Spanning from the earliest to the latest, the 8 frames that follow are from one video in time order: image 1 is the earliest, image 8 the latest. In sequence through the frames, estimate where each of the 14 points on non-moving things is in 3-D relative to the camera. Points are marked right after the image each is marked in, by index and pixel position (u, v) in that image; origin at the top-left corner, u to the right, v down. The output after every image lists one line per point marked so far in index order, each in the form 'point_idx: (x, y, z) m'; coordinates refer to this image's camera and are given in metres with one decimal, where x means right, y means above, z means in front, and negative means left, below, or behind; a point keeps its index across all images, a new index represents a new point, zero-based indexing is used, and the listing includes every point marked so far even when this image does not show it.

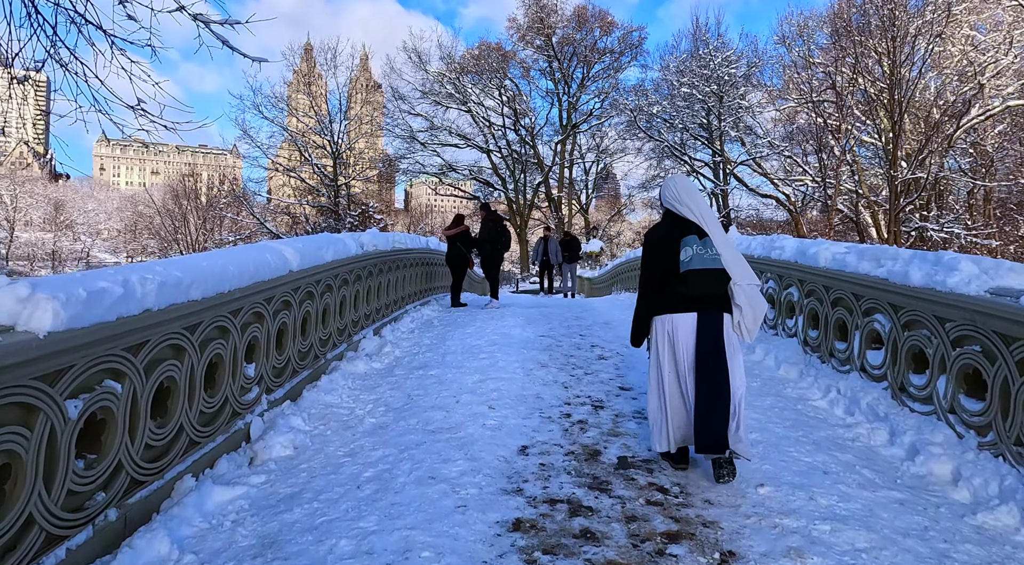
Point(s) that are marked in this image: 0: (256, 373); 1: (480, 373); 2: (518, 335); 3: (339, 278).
0: (-1.5, -0.5, +3.8) m
1: (-0.2, -0.7, +5.0) m
2: (+0.1, -0.5, +6.7) m
3: (-1.5, 0.0, +5.5) m
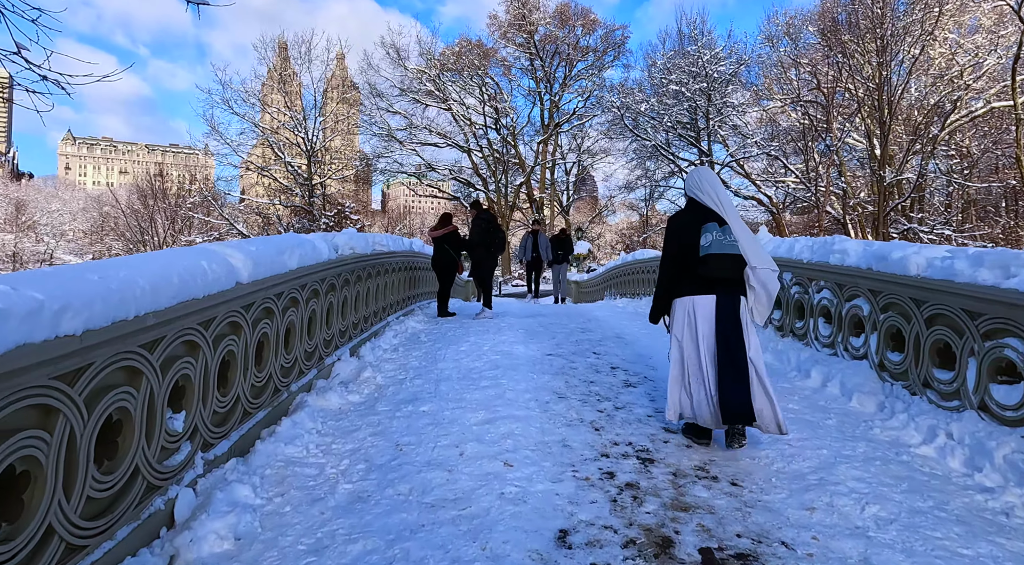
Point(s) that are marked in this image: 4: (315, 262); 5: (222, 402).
0: (-1.4, -0.6, +2.8) m
1: (-0.2, -0.8, +4.0) m
2: (+0.1, -0.6, +5.7) m
3: (-1.4, 0.0, +4.5) m
4: (-1.4, +0.1, +4.5) m
5: (-1.4, -0.6, +3.2) m
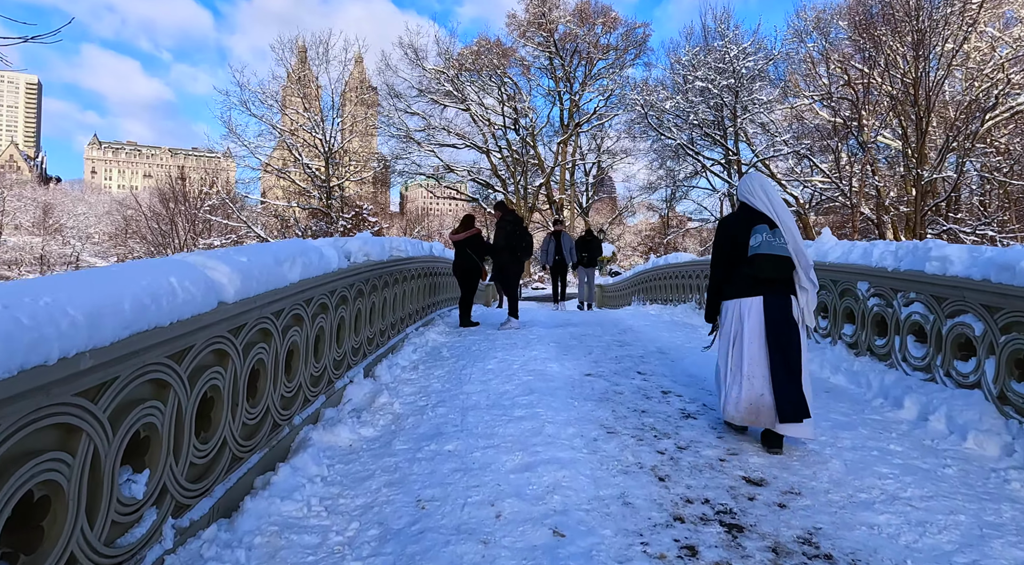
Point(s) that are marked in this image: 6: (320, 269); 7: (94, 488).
0: (-1.2, -0.7, +2.2) m
1: (+0.1, -0.9, +3.3) m
2: (+0.3, -0.7, +5.1) m
3: (-1.2, -0.1, +3.9) m
4: (-1.2, +0.1, +3.9) m
5: (-1.2, -0.7, +2.5) m
6: (-1.2, +0.1, +3.9) m
7: (-1.2, -0.6, +1.9) m
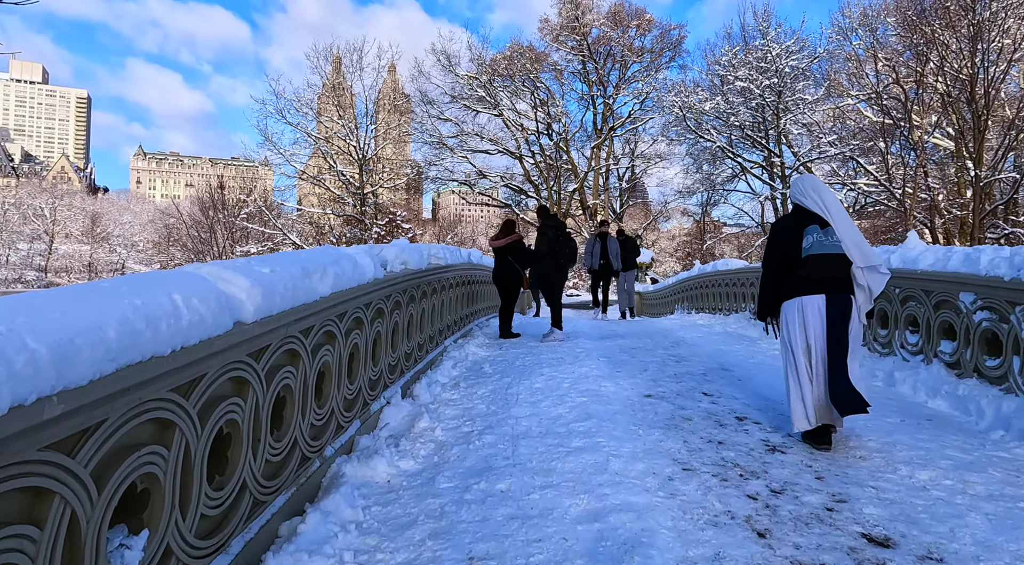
0: (-1.0, -0.8, +1.7) m
1: (+0.3, -0.9, +2.8) m
2: (+0.7, -0.8, +4.6) m
3: (-0.9, -0.2, +3.5) m
4: (-0.8, 0.0, +3.5) m
5: (-1.0, -0.7, +2.1) m
6: (-0.9, 0.0, +3.5) m
7: (-1.0, -0.7, +1.5) m
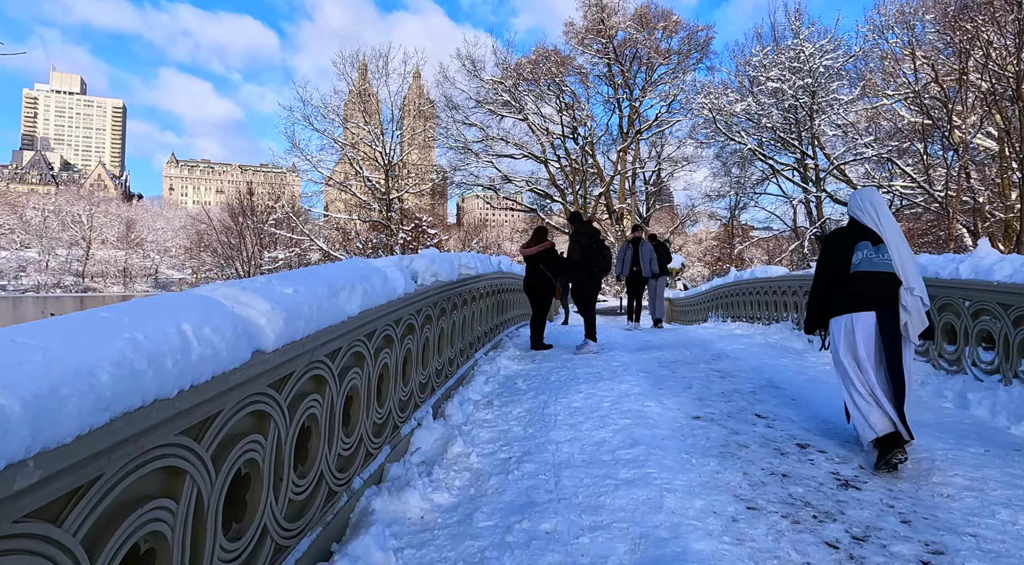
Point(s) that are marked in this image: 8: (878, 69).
0: (-0.9, -0.8, +1.5) m
1: (+0.5, -1.0, +2.5) m
2: (+1.0, -0.9, +4.3) m
3: (-0.7, -0.3, +3.2) m
4: (-0.6, -0.1, +3.3) m
5: (-0.8, -0.8, +1.9) m
6: (-0.6, -0.1, +3.3) m
7: (-0.9, -0.7, +1.3) m
8: (+11.3, +6.6, +19.9) m
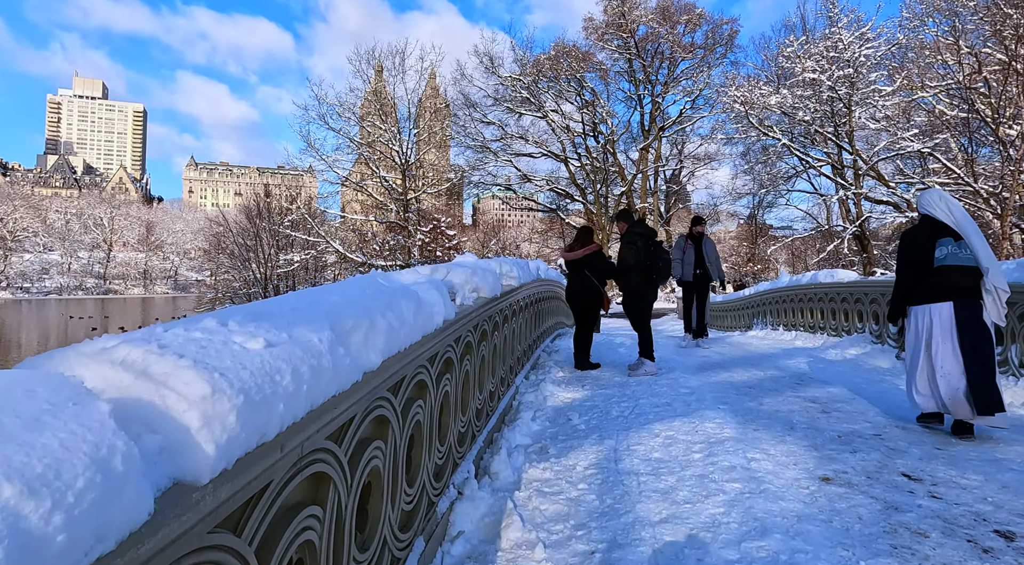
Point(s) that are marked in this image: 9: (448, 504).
0: (-0.6, -0.9, +0.5) m
1: (+0.8, -1.1, +1.5) m
2: (+1.3, -1.0, +3.2) m
3: (-0.4, -0.4, +2.2) m
4: (-0.3, -0.2, +2.3) m
5: (-0.5, -0.9, +0.9) m
6: (-0.3, -0.2, +2.2) m
7: (-0.6, -0.8, +0.3) m
8: (+12.0, +6.5, +18.6) m
9: (-0.3, -0.9, +2.7) m
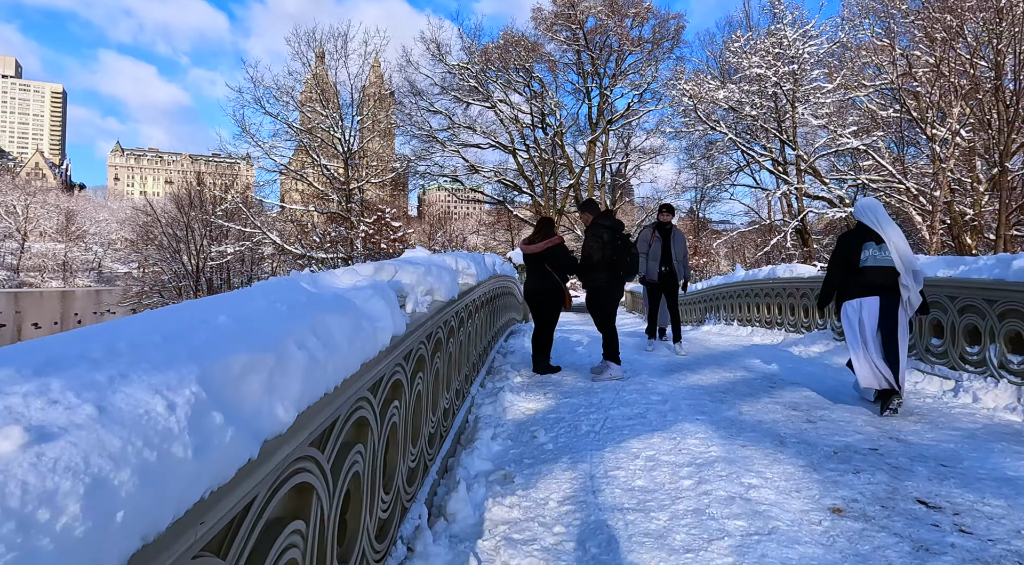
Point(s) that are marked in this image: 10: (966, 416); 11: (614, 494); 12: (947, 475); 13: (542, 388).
0: (-0.5, -0.9, -0.1) m
1: (+0.8, -1.1, +1.0) m
2: (+1.1, -1.0, +2.8) m
3: (-0.4, -0.4, +1.6) m
4: (-0.4, -0.2, +1.7) m
5: (-0.5, -0.9, +0.3) m
6: (-0.4, -0.2, +1.6) m
7: (-0.5, -0.9, -0.3) m
8: (+10.5, +6.7, +18.9) m
9: (-0.4, -0.9, +2.1) m
10: (+3.1, -0.9, +4.4) m
11: (+0.5, -1.0, +2.9) m
12: (+2.2, -0.9, +3.2) m
13: (+0.2, -0.9, +5.1) m
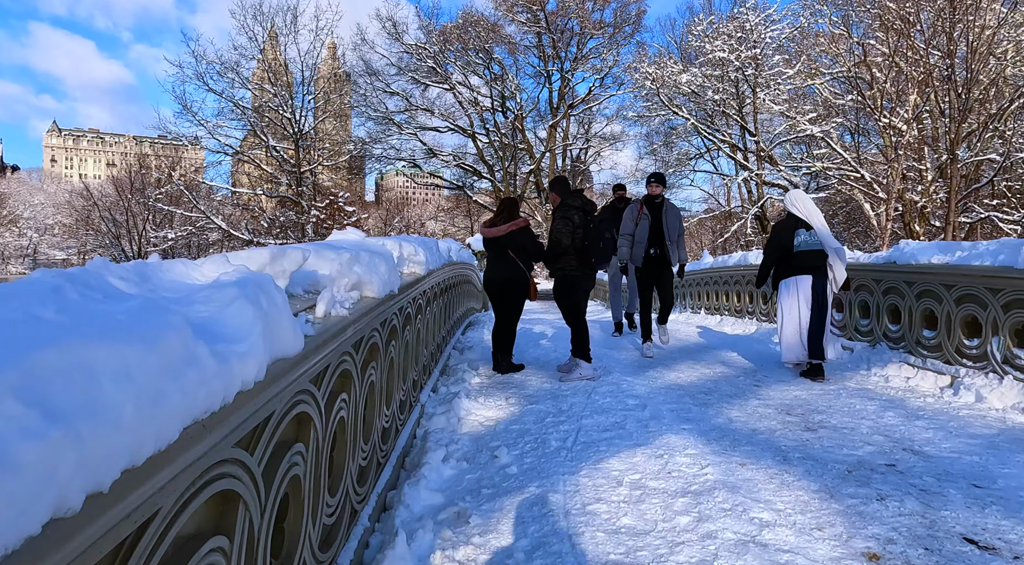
0: (-0.5, -1.0, -0.8) m
1: (+0.8, -1.1, +0.4) m
2: (+1.0, -0.9, +2.2) m
3: (-0.5, -0.4, +0.9) m
4: (-0.5, -0.2, +1.0) m
5: (-0.5, -0.9, -0.4) m
6: (-0.5, -0.2, +1.0) m
7: (-0.5, -0.9, -1.0) m
8: (+9.3, +7.1, +18.7) m
9: (-0.5, -0.9, +1.5) m
10: (+2.9, -0.8, +4.0) m
11: (+0.3, -0.9, +2.3) m
12: (+2.0, -0.9, +2.7) m
13: (-0.1, -0.8, +4.5) m
